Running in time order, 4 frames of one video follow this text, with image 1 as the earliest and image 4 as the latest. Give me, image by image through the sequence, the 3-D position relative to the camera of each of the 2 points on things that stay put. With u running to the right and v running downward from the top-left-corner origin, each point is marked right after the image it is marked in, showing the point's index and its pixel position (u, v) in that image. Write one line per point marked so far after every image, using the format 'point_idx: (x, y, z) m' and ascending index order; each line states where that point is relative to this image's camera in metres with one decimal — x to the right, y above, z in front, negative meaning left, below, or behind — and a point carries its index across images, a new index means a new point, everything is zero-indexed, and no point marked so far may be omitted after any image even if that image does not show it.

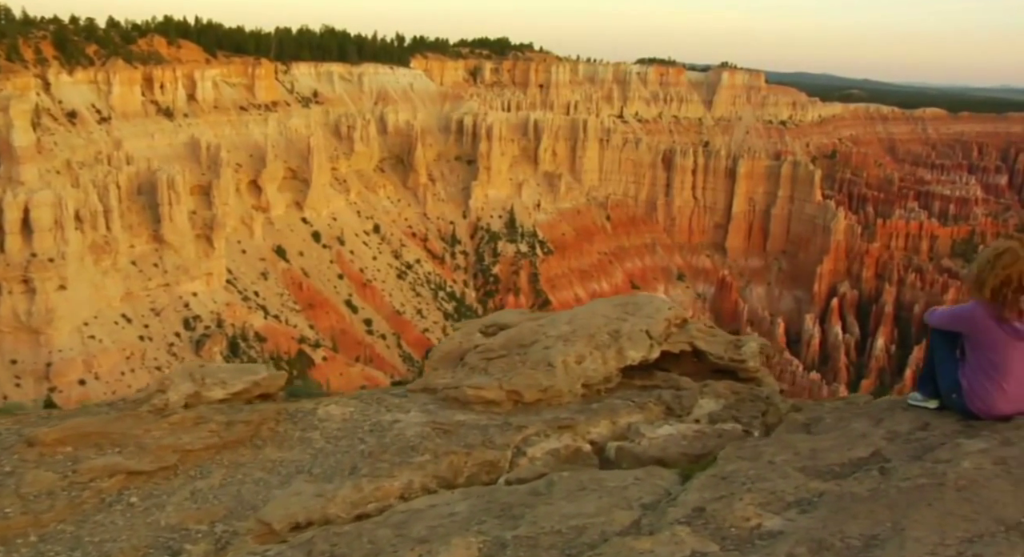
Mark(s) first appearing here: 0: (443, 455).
0: (-0.6, -1.5, +6.4) m
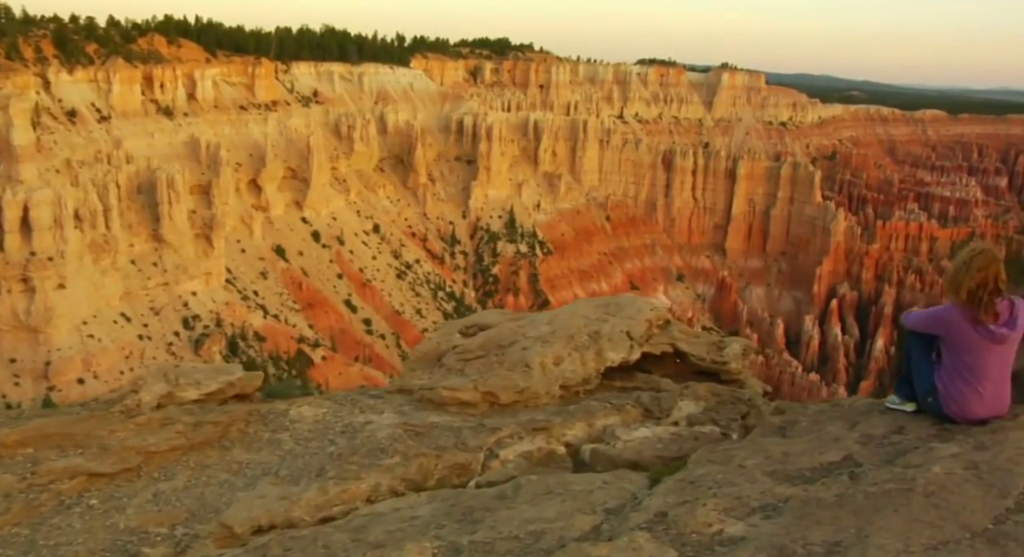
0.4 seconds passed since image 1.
0: (-0.8, -1.5, +6.3) m
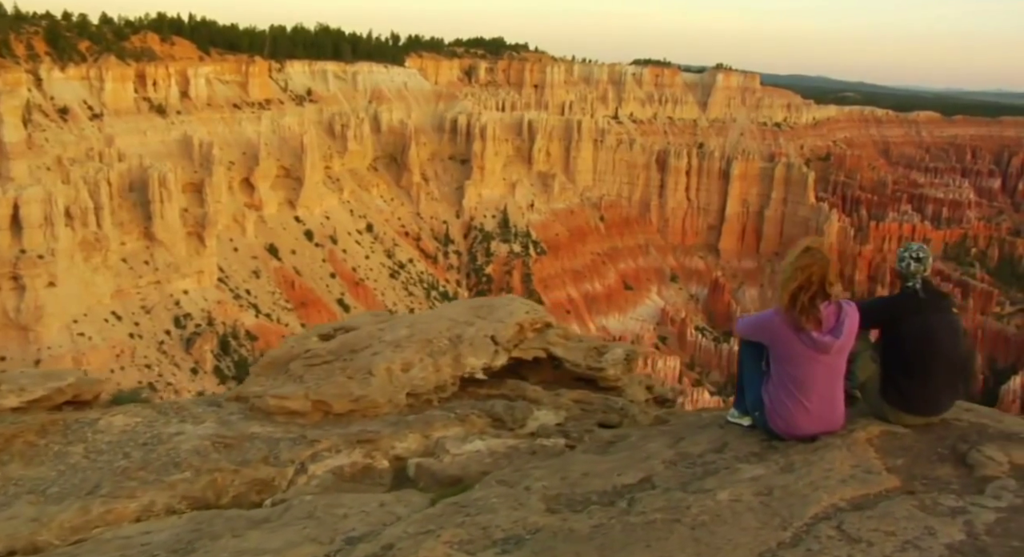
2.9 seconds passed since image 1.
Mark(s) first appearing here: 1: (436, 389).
0: (-2.3, -1.5, +5.7) m
1: (-0.7, -1.1, +7.4) m
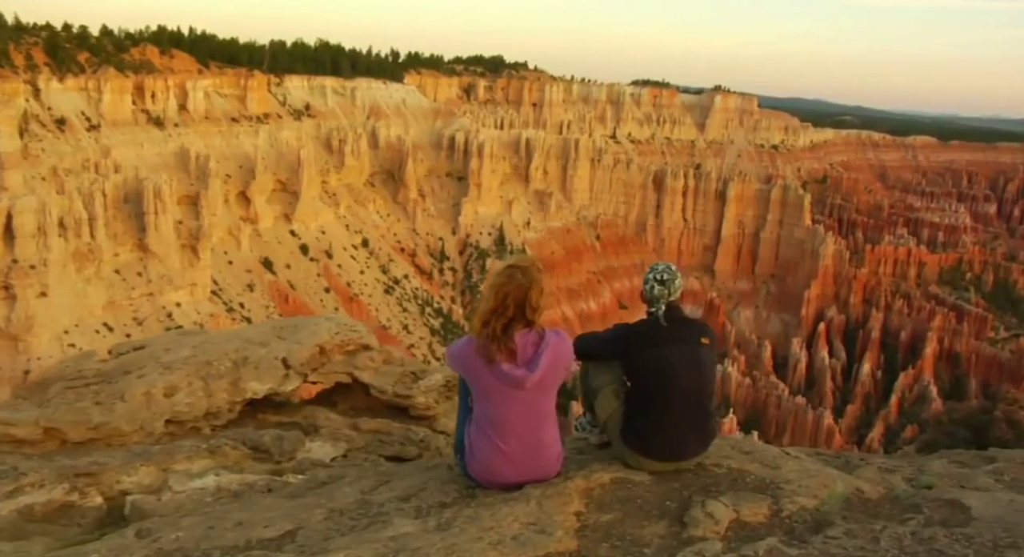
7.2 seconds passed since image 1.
0: (-4.2, -1.5, +5.0) m
1: (-2.7, -1.2, +6.7) m
